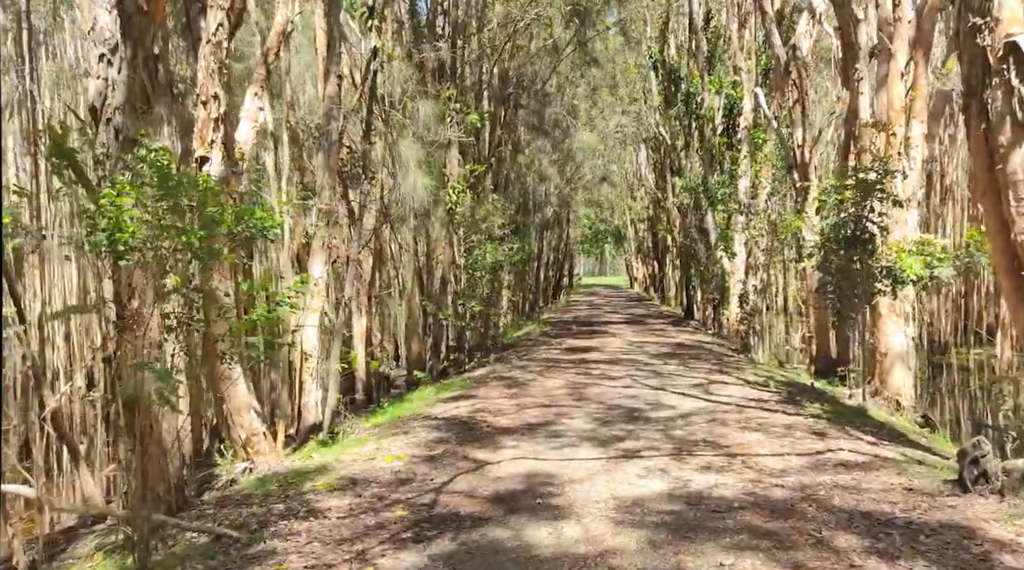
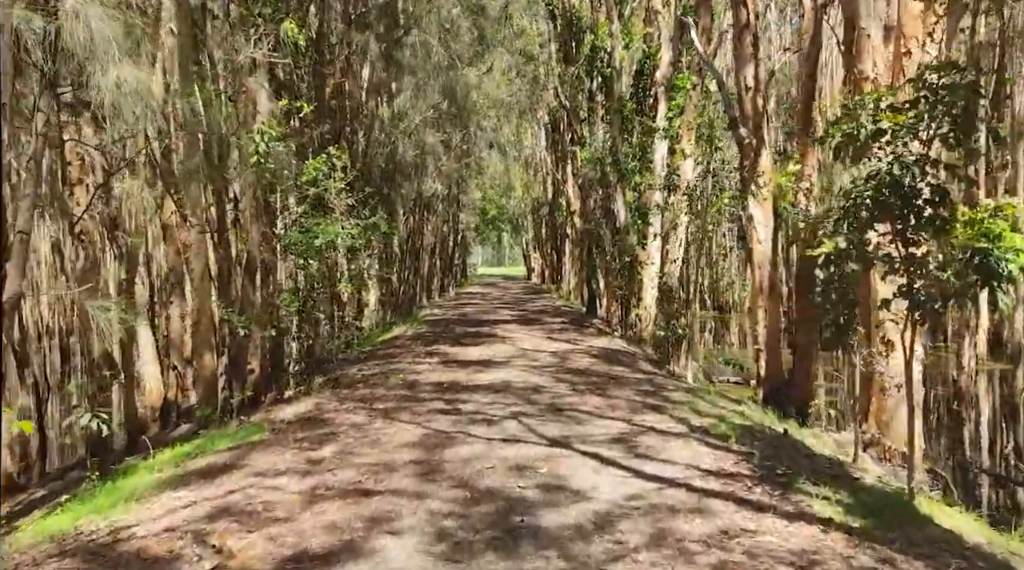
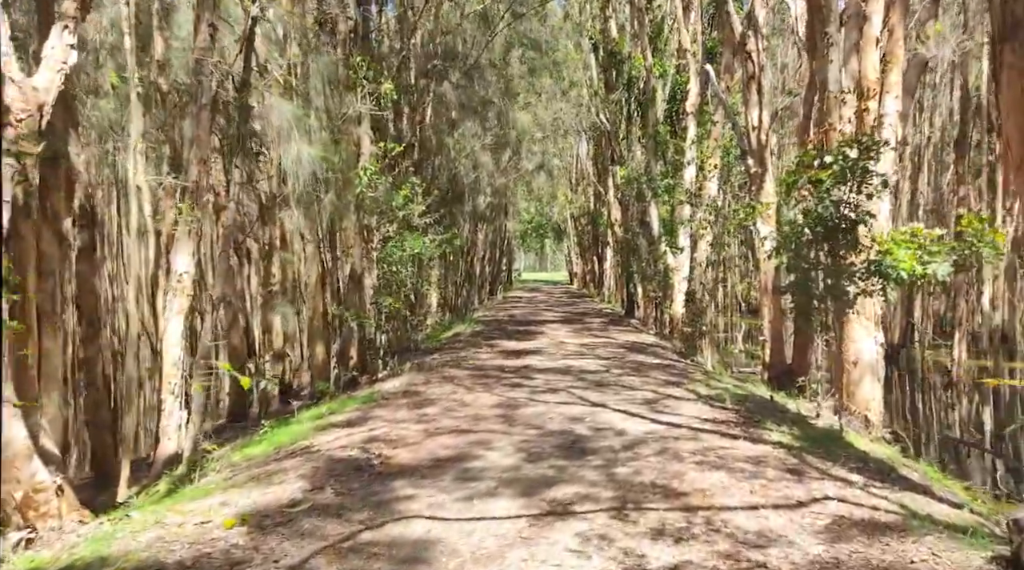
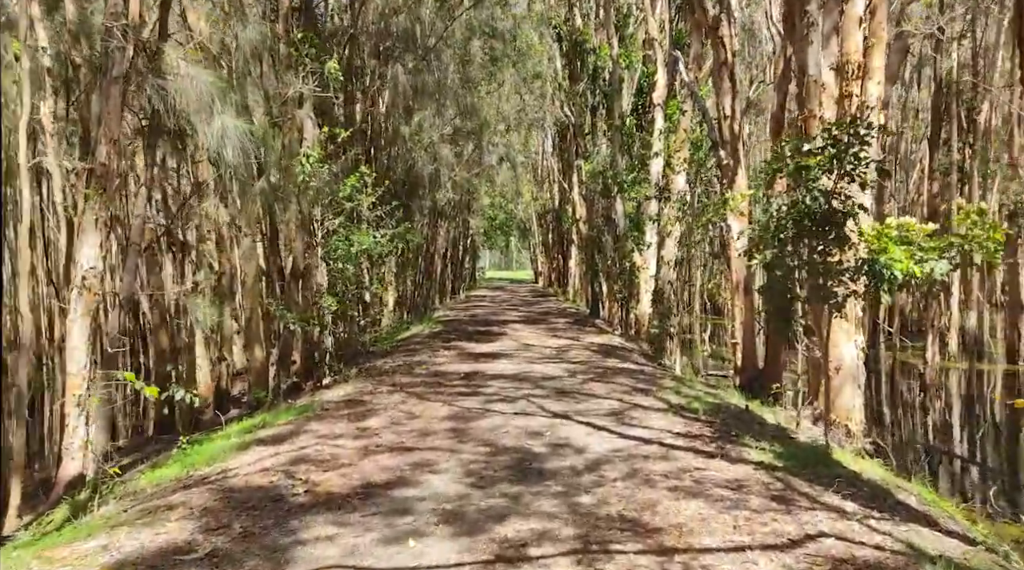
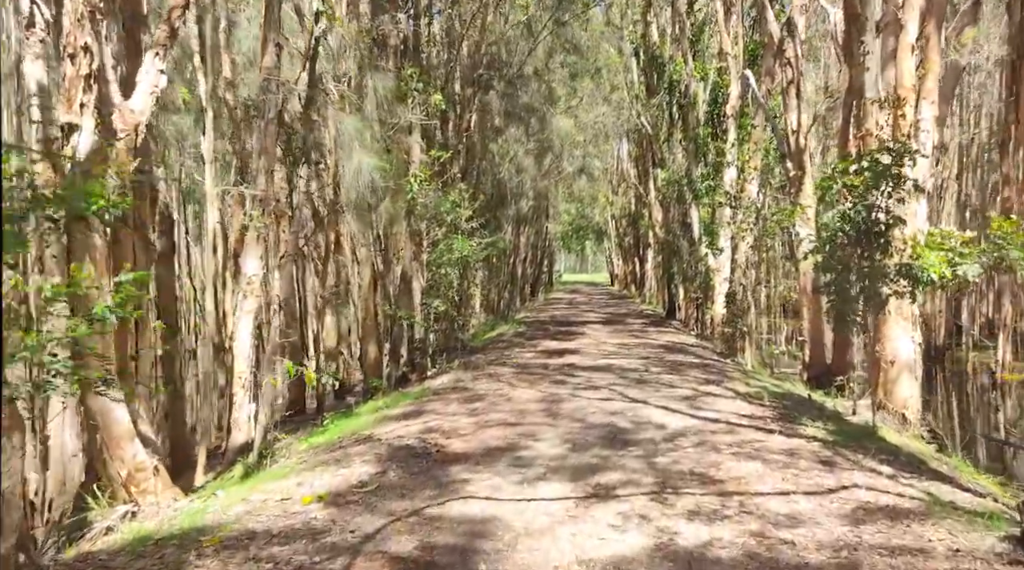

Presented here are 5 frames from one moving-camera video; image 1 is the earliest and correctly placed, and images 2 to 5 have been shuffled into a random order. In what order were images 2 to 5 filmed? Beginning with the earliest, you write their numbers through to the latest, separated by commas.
5, 3, 4, 2
